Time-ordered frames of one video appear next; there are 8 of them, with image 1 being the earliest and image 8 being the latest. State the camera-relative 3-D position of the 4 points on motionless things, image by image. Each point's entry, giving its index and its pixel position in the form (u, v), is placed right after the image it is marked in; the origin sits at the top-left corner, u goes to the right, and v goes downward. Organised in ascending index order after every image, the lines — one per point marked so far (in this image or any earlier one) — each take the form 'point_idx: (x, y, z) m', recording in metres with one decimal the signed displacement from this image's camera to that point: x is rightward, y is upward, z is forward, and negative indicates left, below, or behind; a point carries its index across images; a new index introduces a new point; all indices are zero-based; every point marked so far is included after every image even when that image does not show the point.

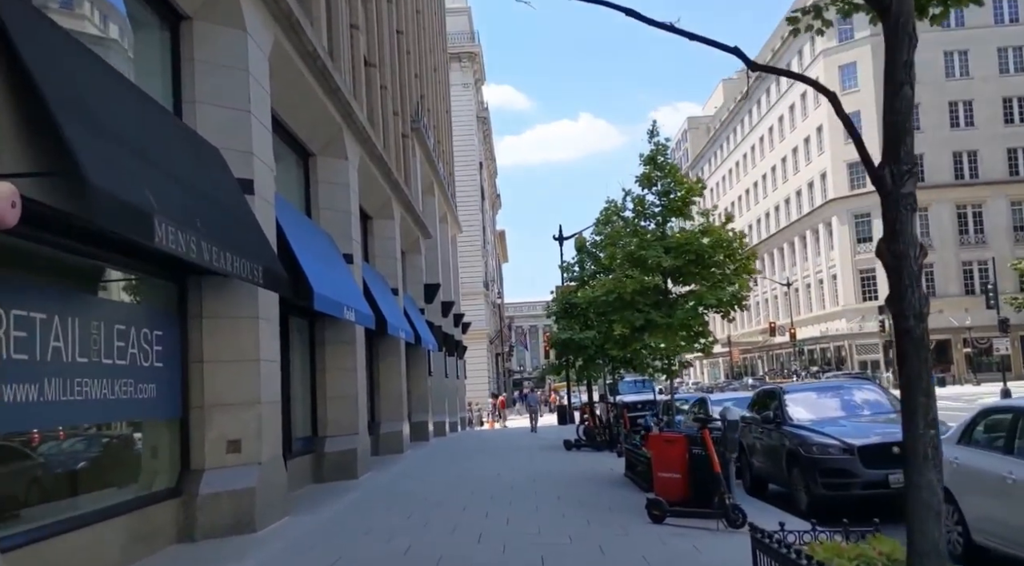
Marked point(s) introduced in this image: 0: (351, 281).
0: (-2.9, 0.0, +15.1) m
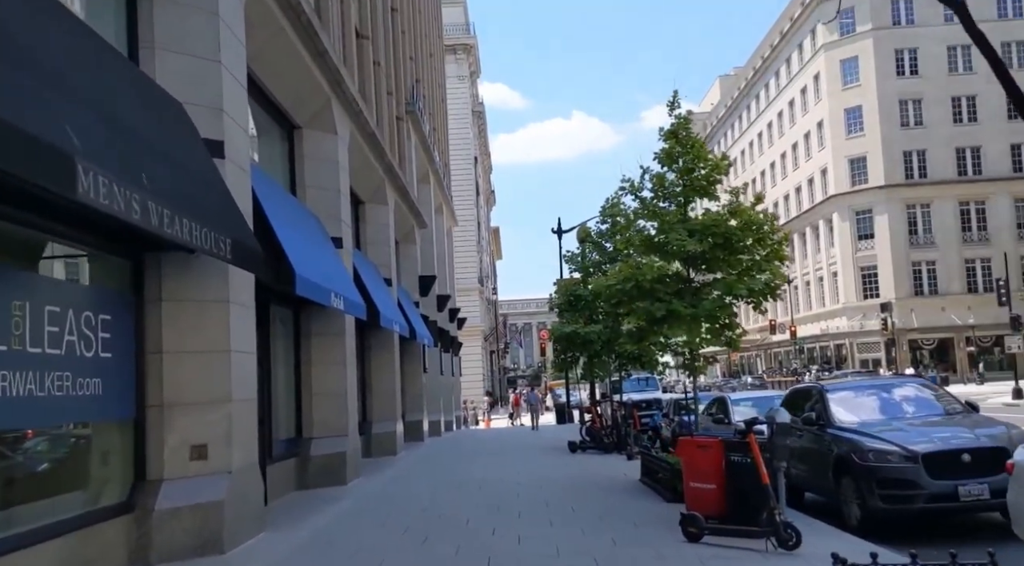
0: (-2.8, +0.3, +13.6) m
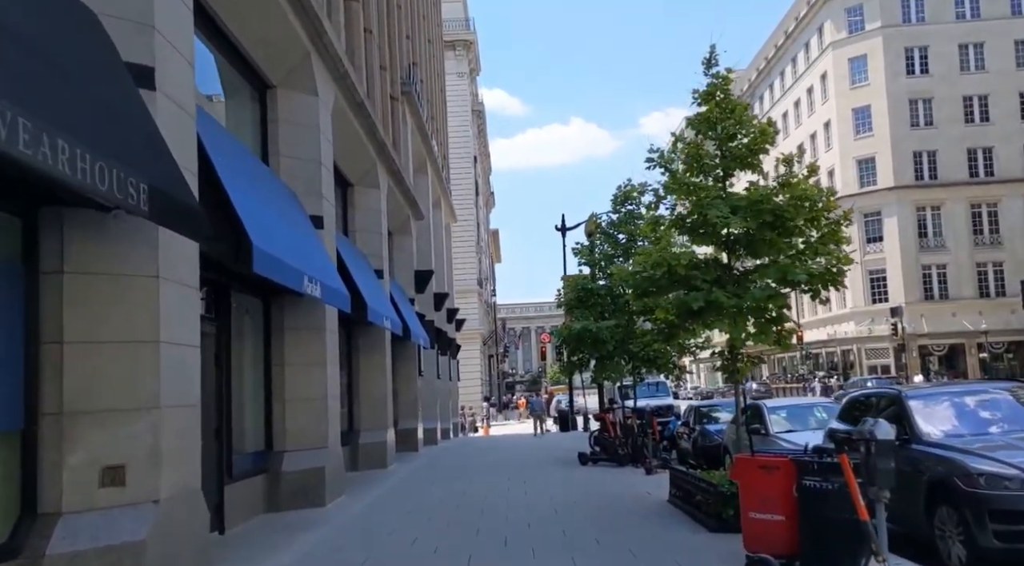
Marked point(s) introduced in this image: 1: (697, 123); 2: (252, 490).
0: (-2.7, +0.5, +11.6) m
1: (+2.5, +2.2, +11.6) m
2: (-3.4, -2.7, +10.9) m
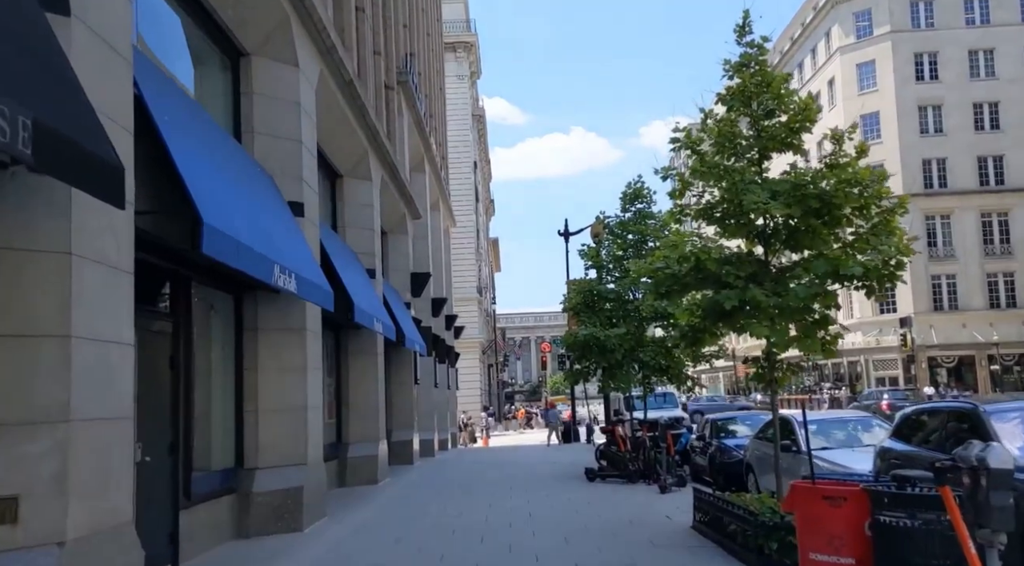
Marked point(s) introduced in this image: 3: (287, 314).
0: (-2.6, +0.5, +10.2) m
1: (+2.6, +2.2, +10.2) m
2: (-3.3, -2.6, +9.5) m
3: (-2.9, -0.4, +10.7) m
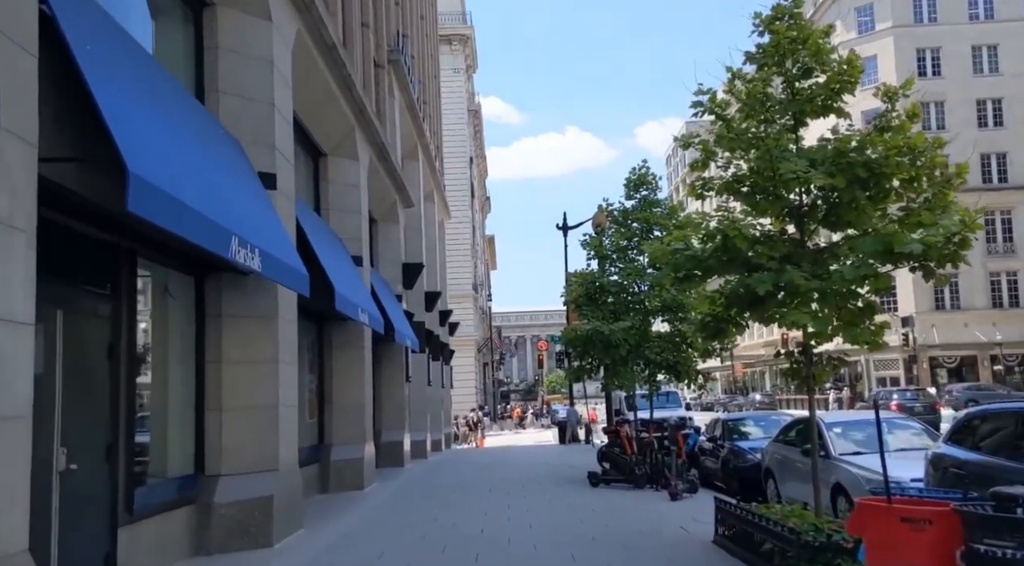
0: (-2.6, +0.7, +9.0) m
1: (+2.6, +2.4, +9.0) m
2: (-3.3, -2.4, +8.2) m
3: (-2.9, -0.2, +9.4) m
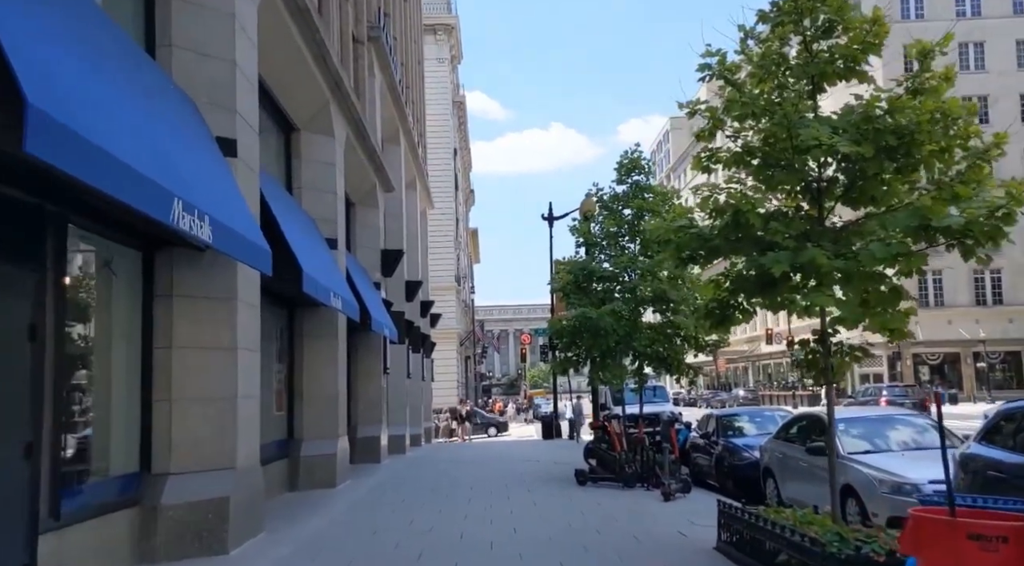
0: (-2.7, +1.0, +8.0) m
1: (+2.5, +2.6, +8.1) m
2: (-3.5, -2.2, +7.2) m
3: (-3.0, 0.0, +8.5) m
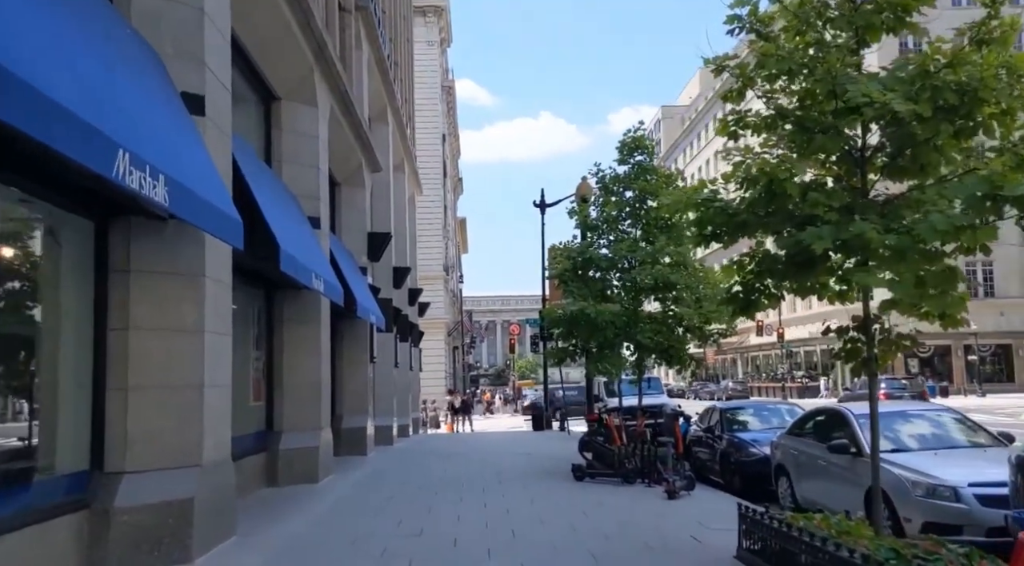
0: (-2.7, +1.2, +7.0) m
1: (+2.6, +2.8, +7.2) m
2: (-3.5, -2.0, +6.3) m
3: (-3.0, +0.3, +7.5) m
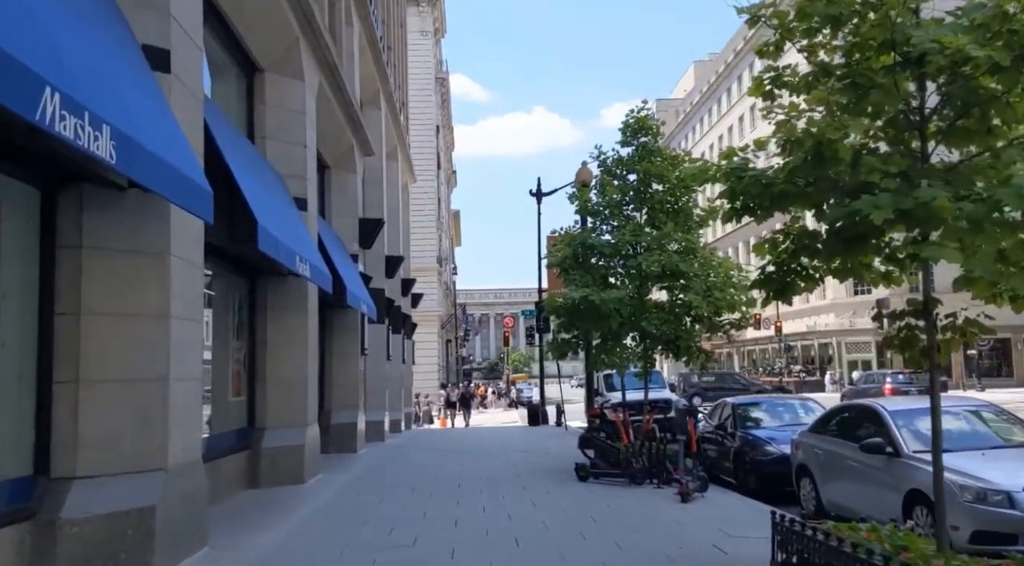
0: (-2.6, +1.4, +6.1) m
1: (+2.6, +2.9, +6.3) m
2: (-3.4, -1.8, +5.4) m
3: (-2.9, +0.4, +6.6) m
